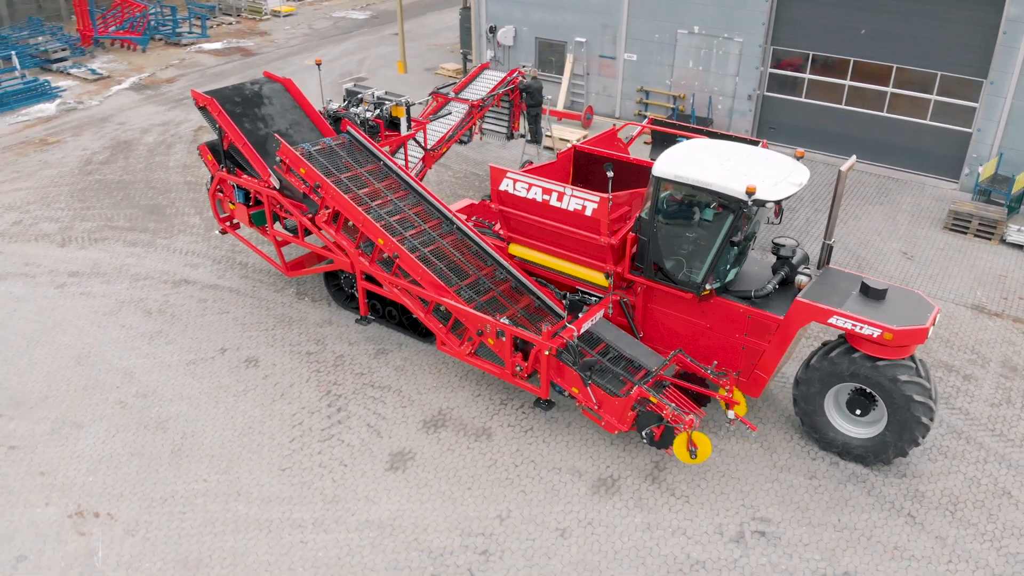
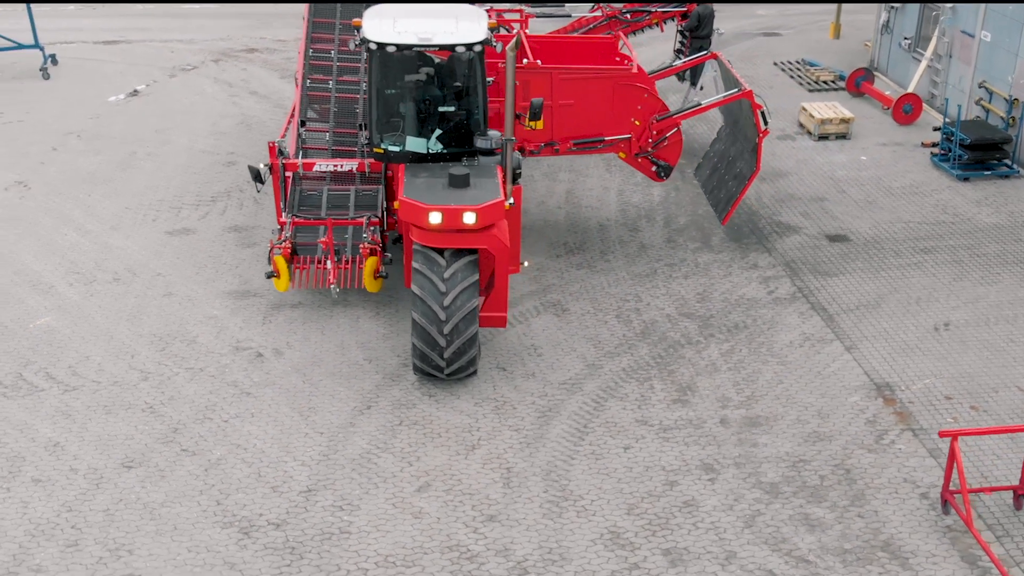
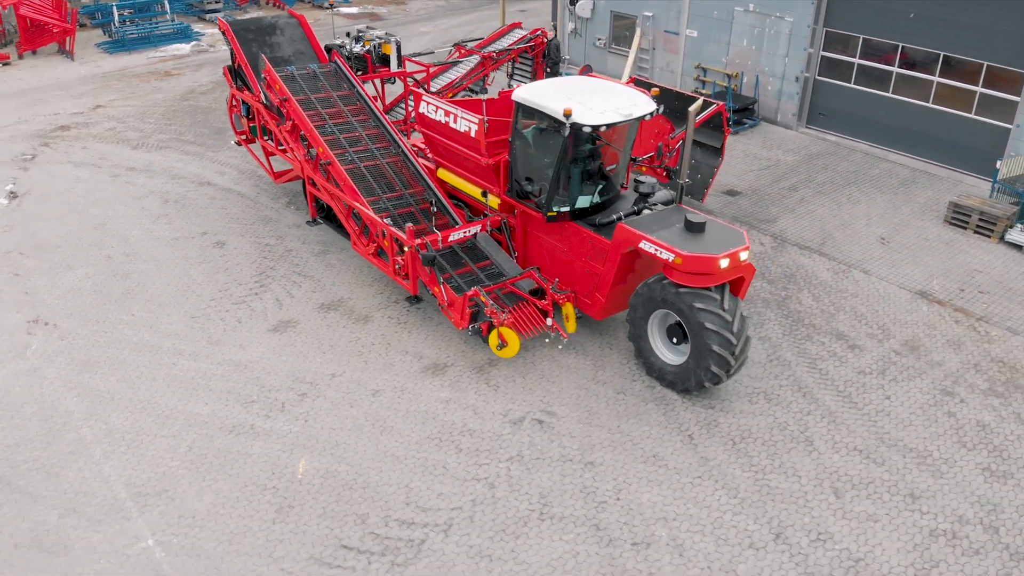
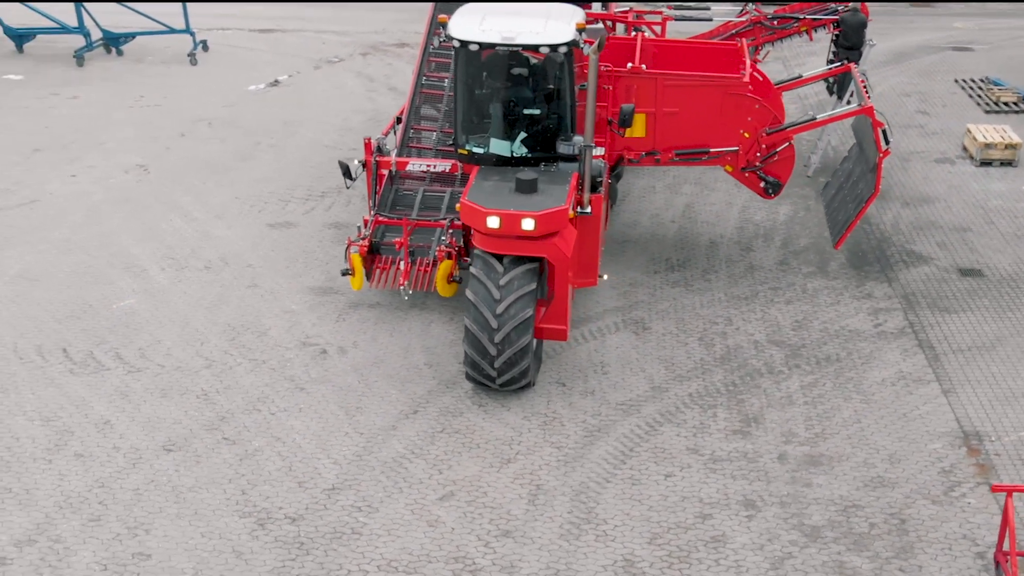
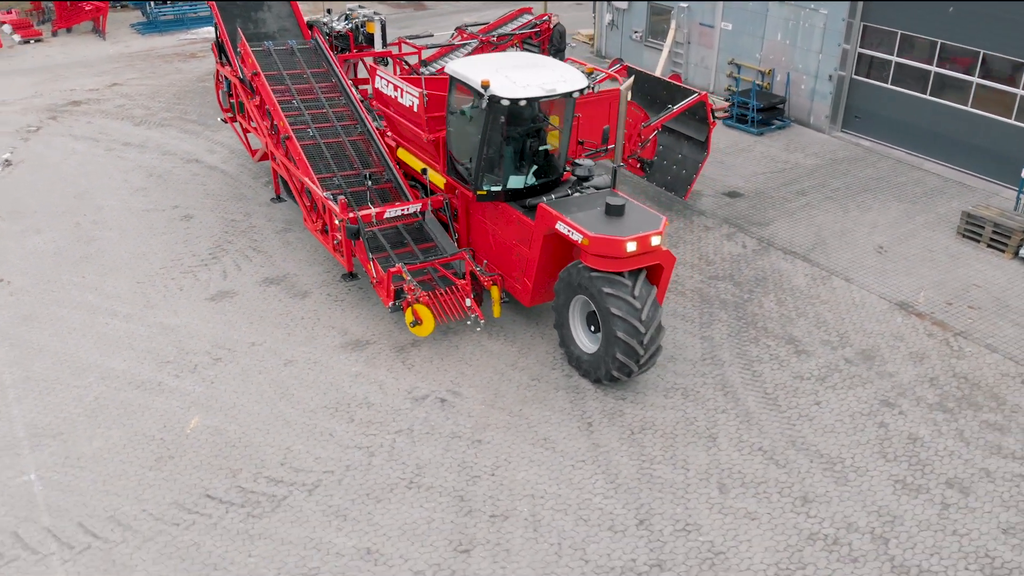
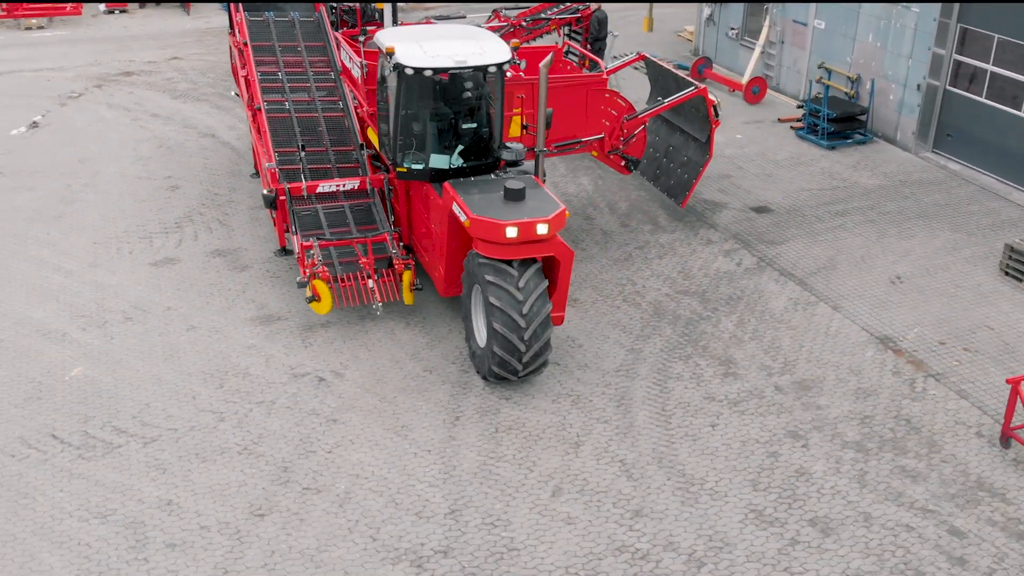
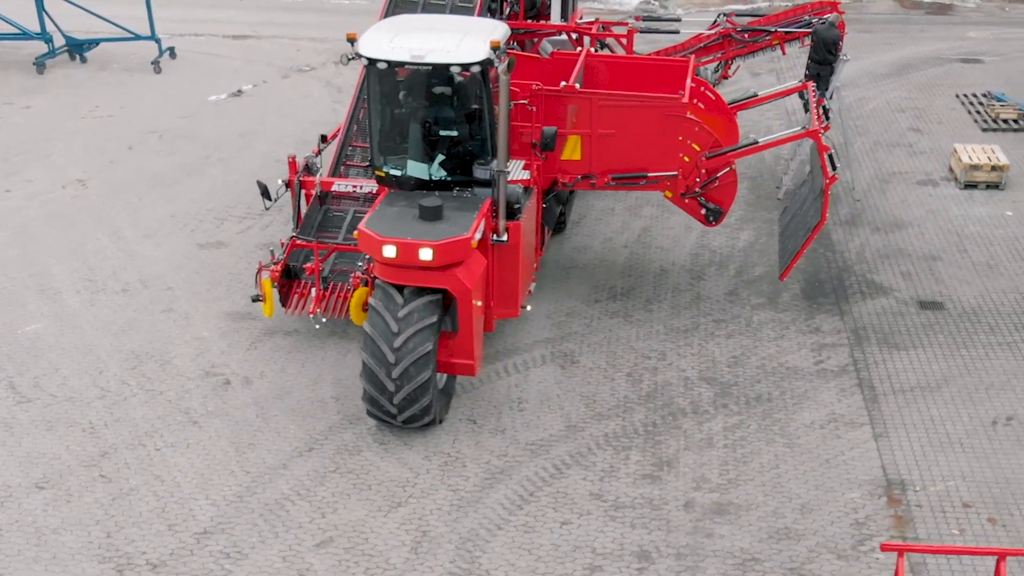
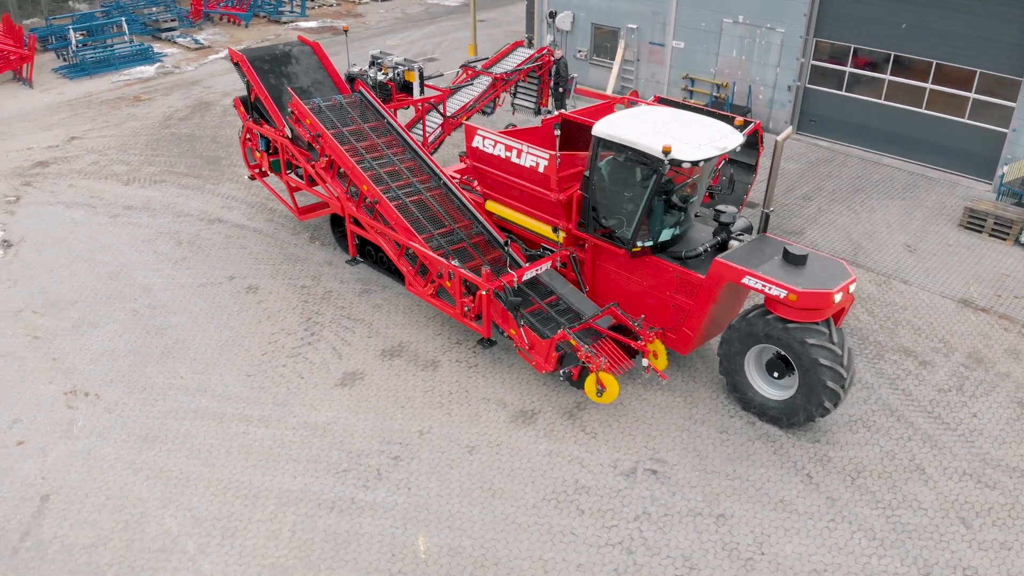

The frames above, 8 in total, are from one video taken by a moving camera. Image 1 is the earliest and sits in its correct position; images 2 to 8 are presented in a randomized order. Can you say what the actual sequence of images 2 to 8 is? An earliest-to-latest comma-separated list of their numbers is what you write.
8, 3, 5, 6, 2, 4, 7
